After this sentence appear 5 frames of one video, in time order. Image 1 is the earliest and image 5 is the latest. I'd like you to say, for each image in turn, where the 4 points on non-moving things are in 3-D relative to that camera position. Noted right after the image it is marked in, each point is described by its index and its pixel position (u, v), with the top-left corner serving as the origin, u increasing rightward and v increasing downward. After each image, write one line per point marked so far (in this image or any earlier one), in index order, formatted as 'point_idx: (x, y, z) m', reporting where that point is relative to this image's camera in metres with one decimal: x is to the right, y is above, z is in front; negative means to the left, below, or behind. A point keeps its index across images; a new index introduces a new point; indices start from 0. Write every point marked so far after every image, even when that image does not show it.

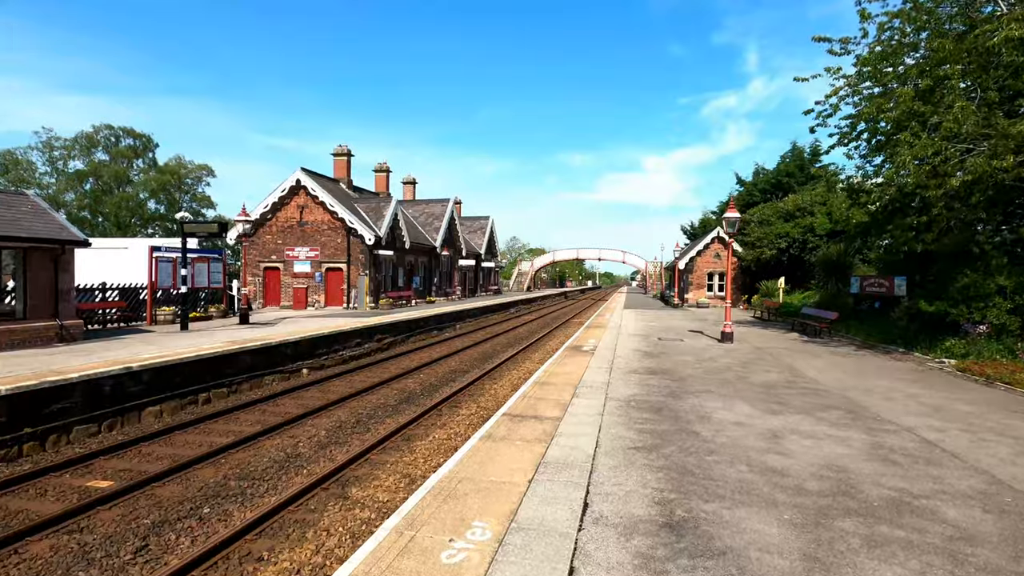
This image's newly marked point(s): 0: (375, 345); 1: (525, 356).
0: (-5.0, -2.1, +19.2) m
1: (+0.5, -2.5, +19.5) m
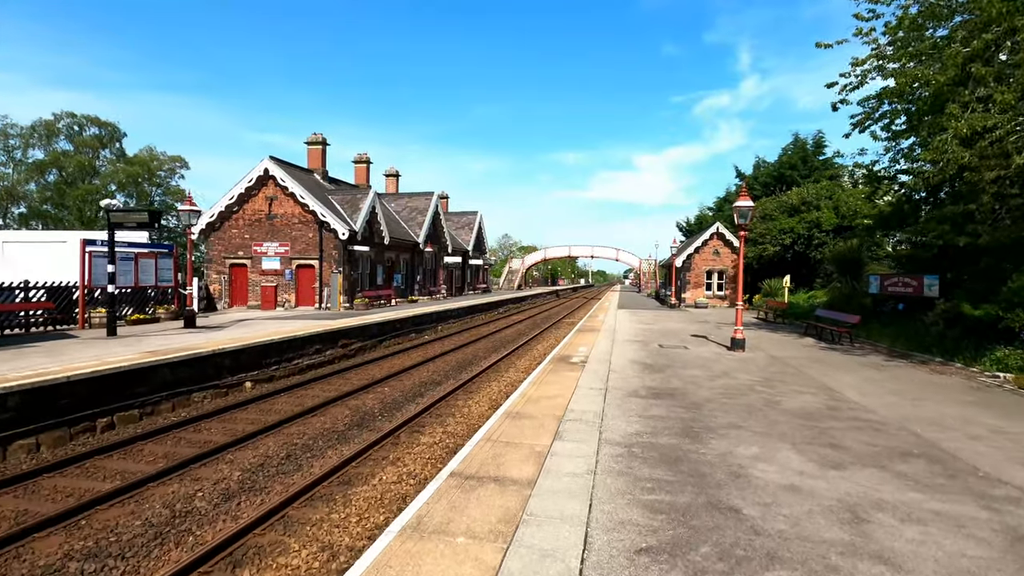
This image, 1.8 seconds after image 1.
0: (-5.6, -2.1, +17.0) m
1: (-0.1, -2.5, +17.4) m
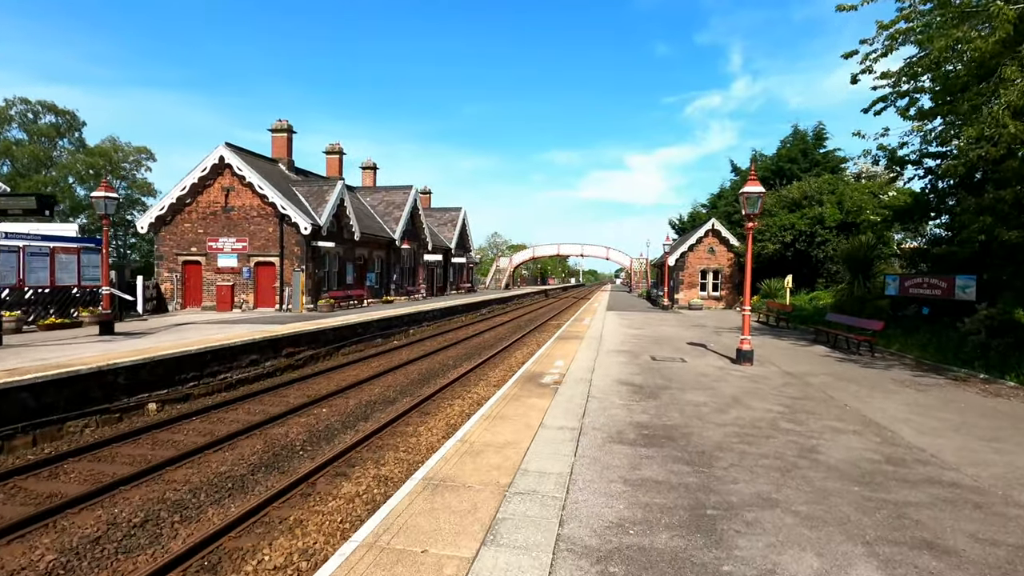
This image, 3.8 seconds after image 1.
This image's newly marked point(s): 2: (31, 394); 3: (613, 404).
0: (-6.4, -2.1, +14.7) m
1: (-0.9, -2.5, +15.2) m
2: (-7.7, -1.7, +8.6) m
3: (+1.4, -1.6, +7.3) m
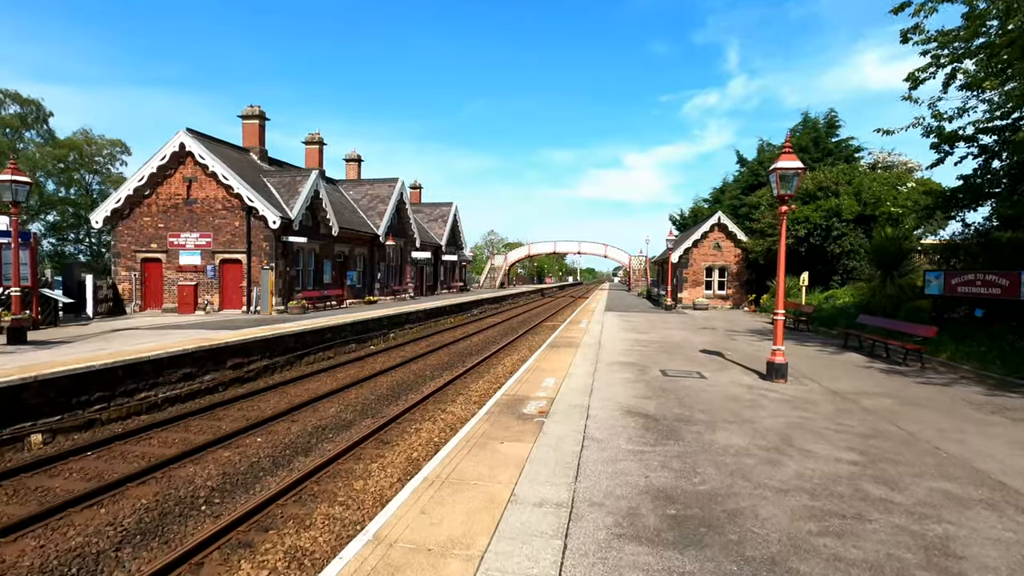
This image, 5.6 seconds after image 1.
0: (-6.8, -2.1, +12.6) m
1: (-1.3, -2.5, +13.1) m
2: (-8.1, -1.7, +6.4) m
3: (+1.1, -1.6, +5.2) m
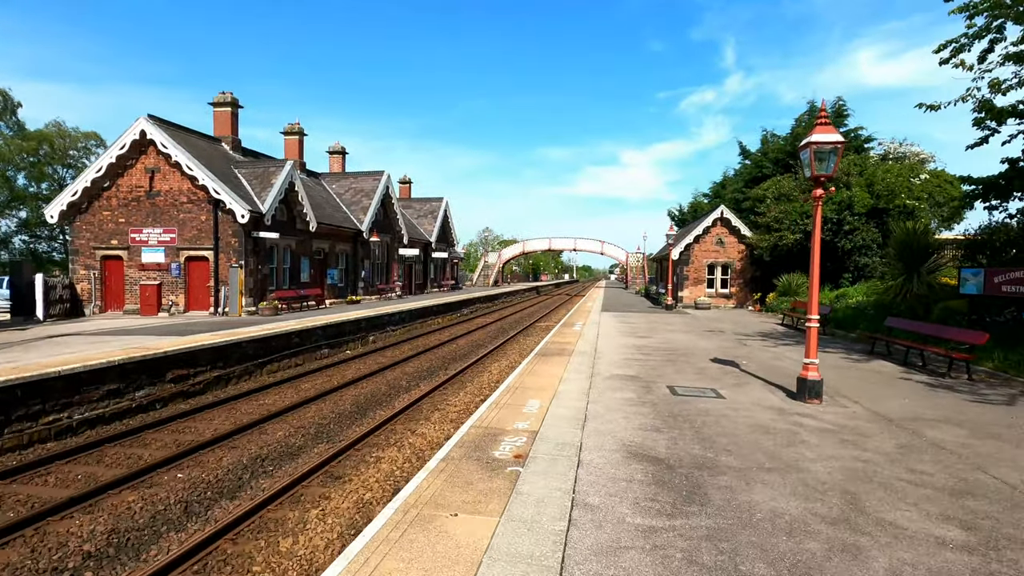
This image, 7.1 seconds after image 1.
0: (-7.1, -2.1, +10.9) m
1: (-1.6, -2.5, +11.5) m
2: (-8.4, -1.8, +4.7) m
3: (+0.8, -1.6, +3.6) m
